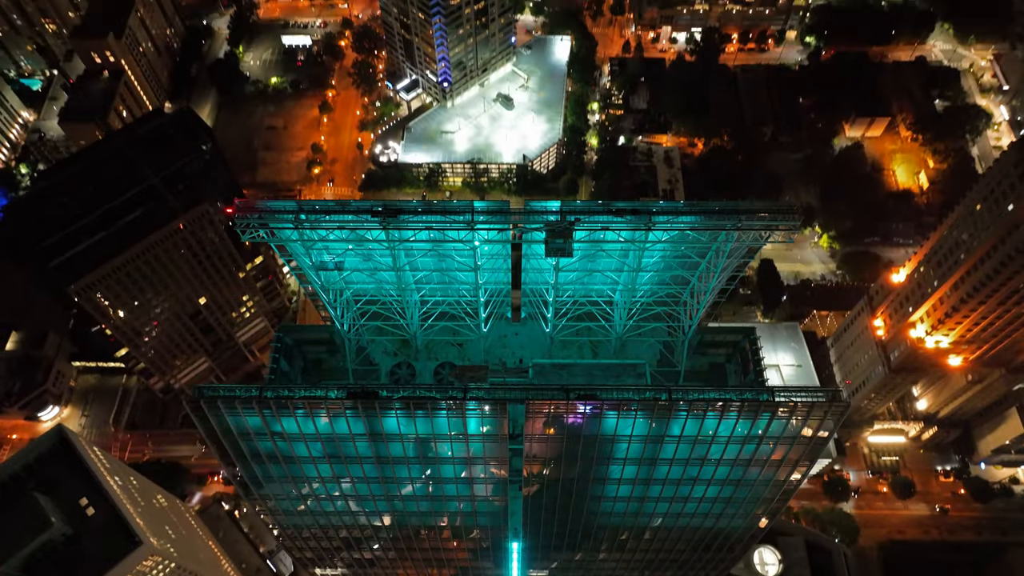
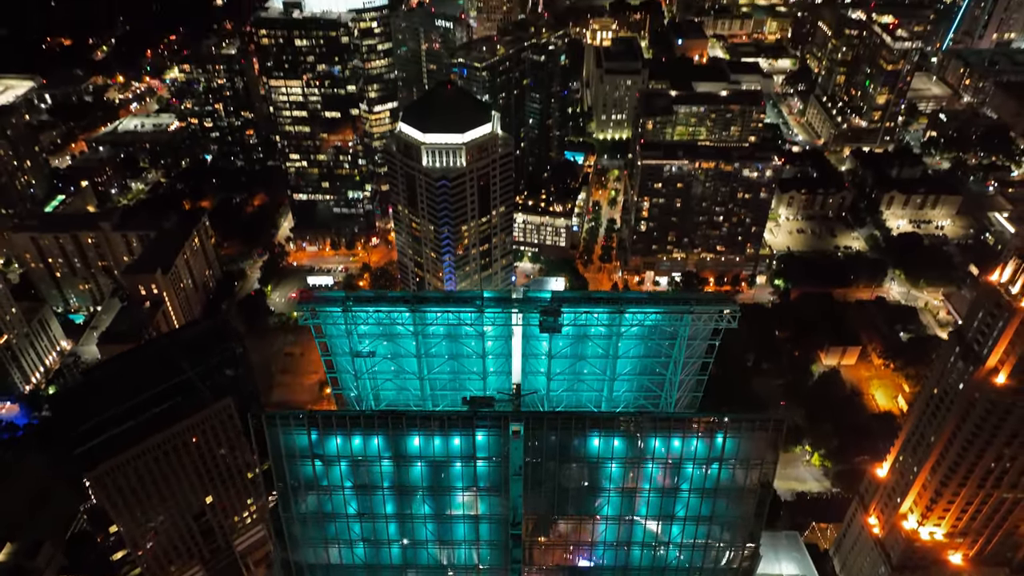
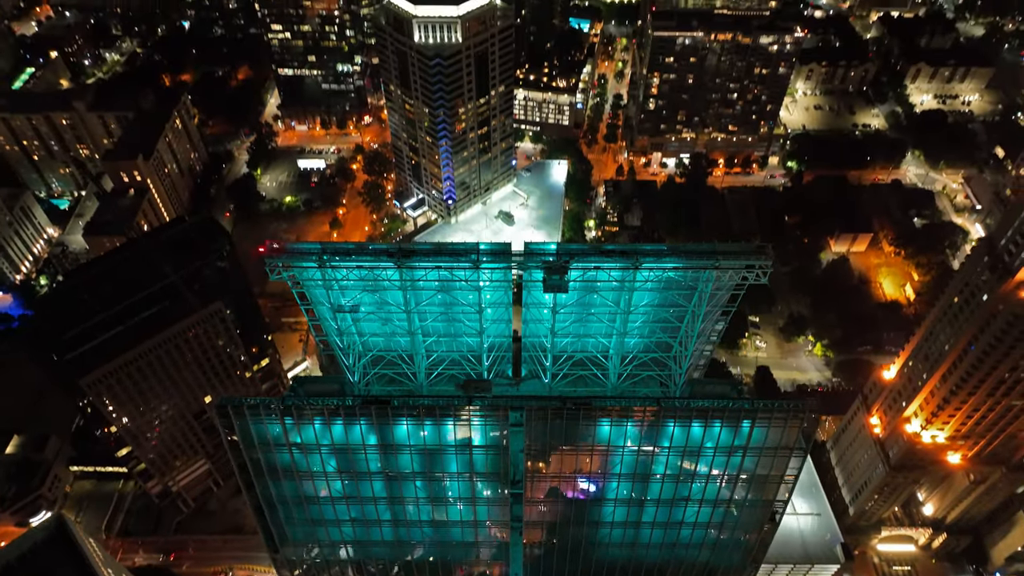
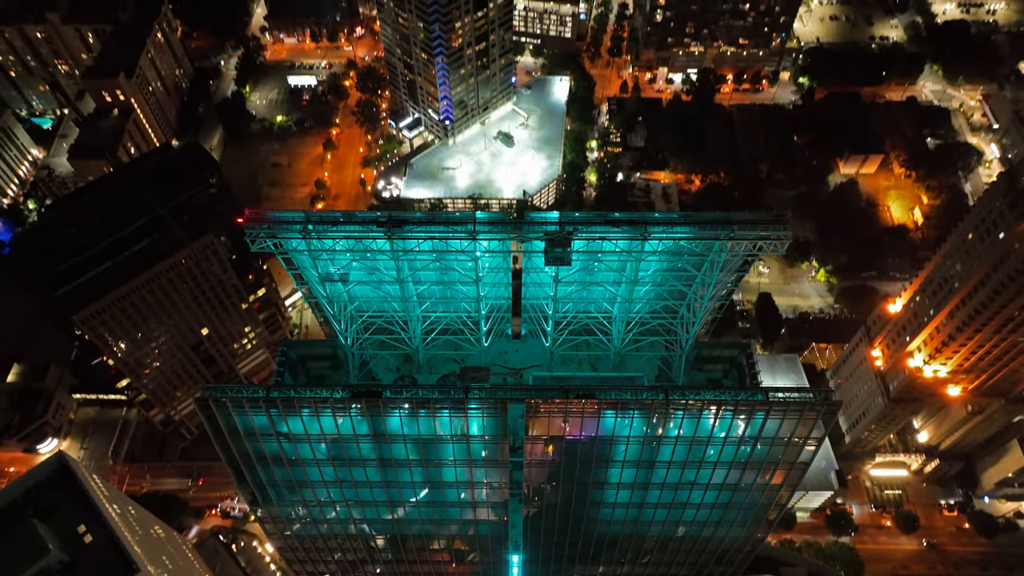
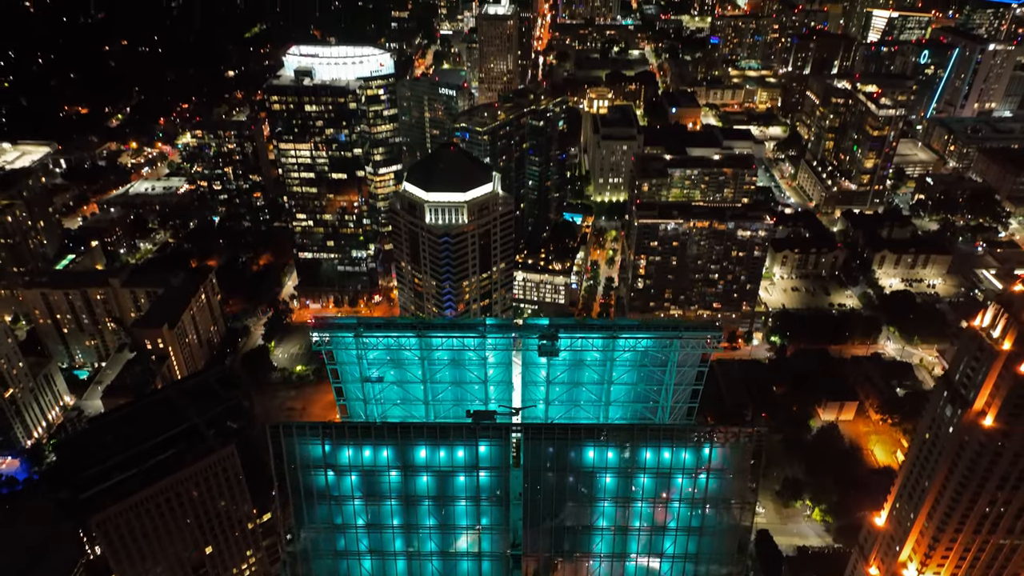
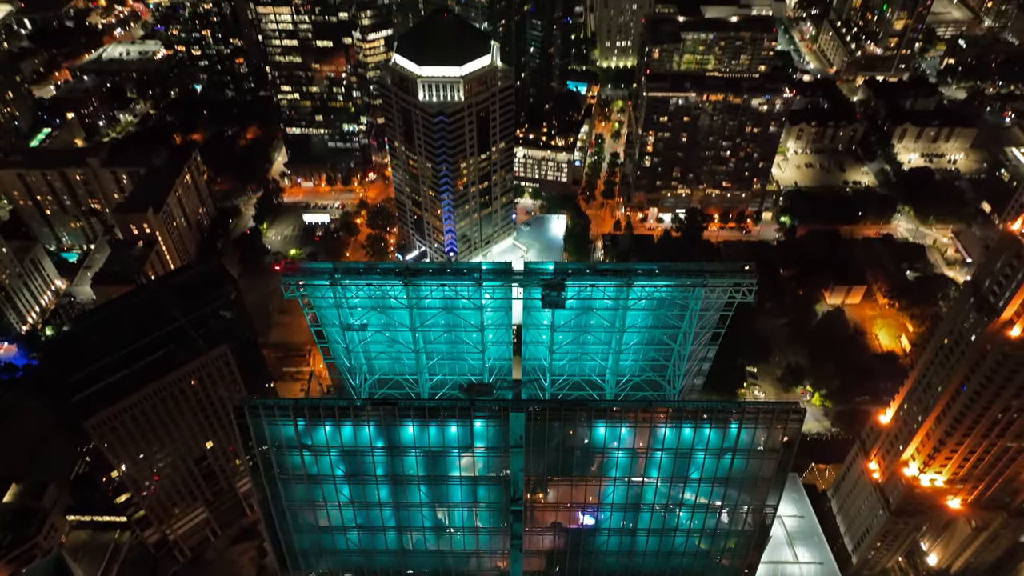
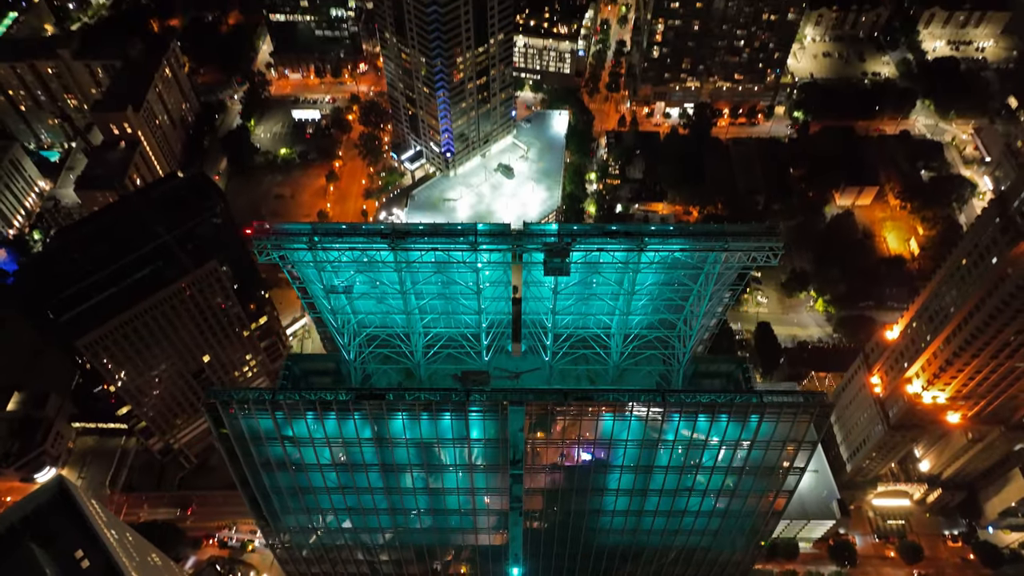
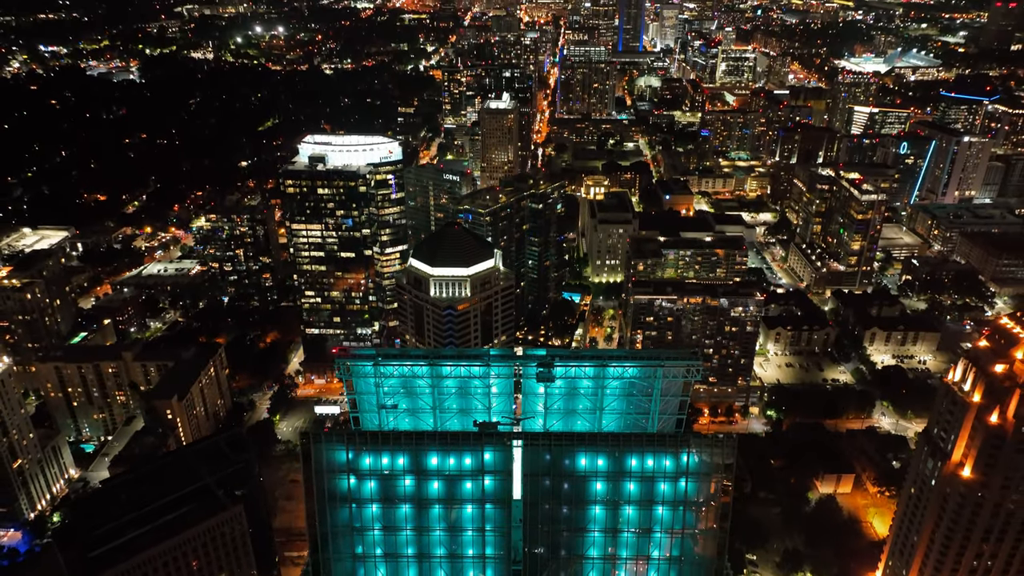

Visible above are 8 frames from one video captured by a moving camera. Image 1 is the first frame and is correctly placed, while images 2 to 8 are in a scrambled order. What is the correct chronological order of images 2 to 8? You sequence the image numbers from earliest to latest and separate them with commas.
4, 7, 3, 6, 2, 5, 8
